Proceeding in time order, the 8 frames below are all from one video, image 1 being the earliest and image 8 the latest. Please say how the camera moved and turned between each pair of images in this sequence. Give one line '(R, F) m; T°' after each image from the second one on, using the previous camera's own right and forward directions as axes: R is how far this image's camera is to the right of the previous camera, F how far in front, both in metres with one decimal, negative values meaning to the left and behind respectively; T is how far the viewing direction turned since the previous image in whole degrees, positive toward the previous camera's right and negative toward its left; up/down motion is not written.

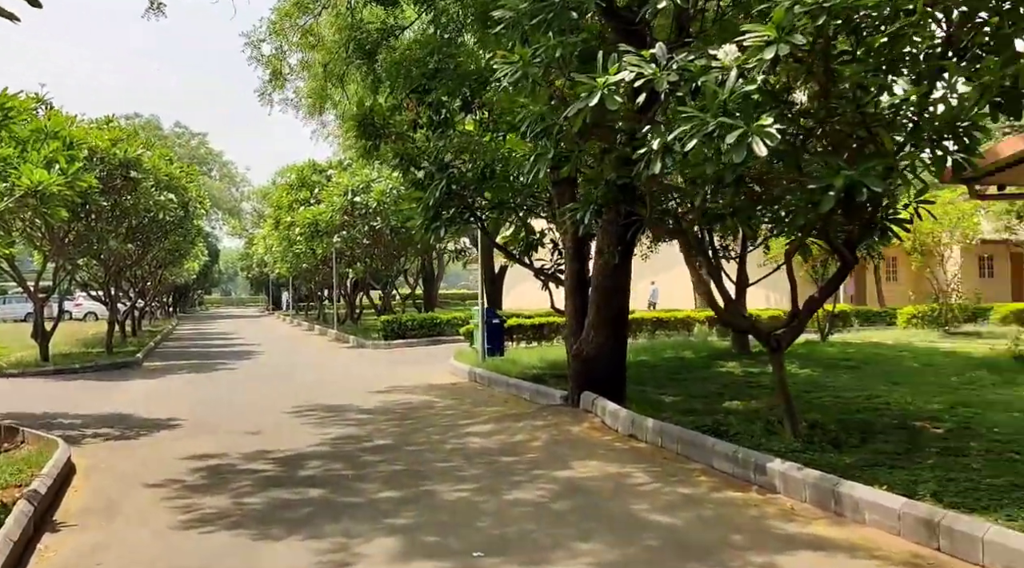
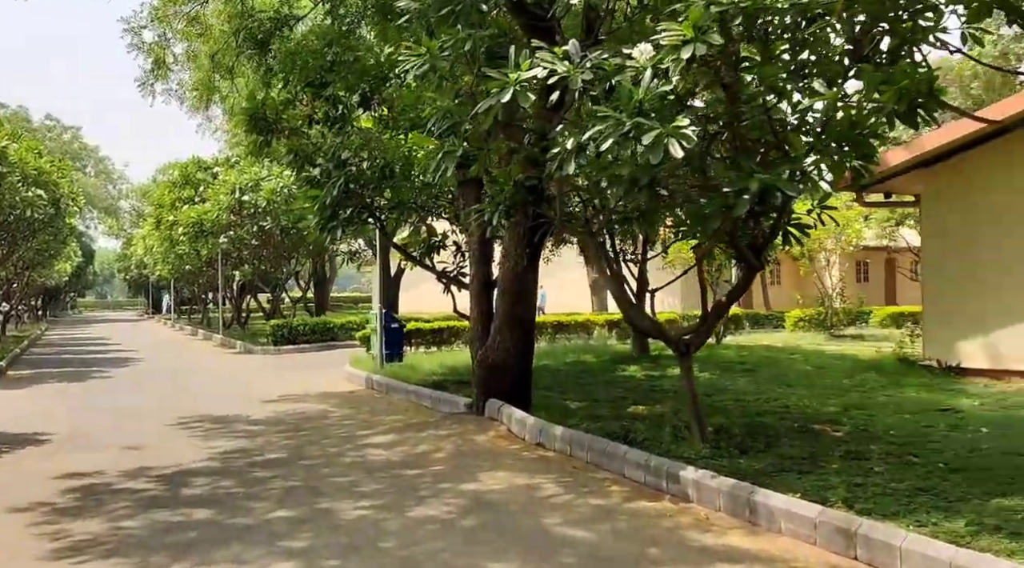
(-0.1, +0.3) m; +7°
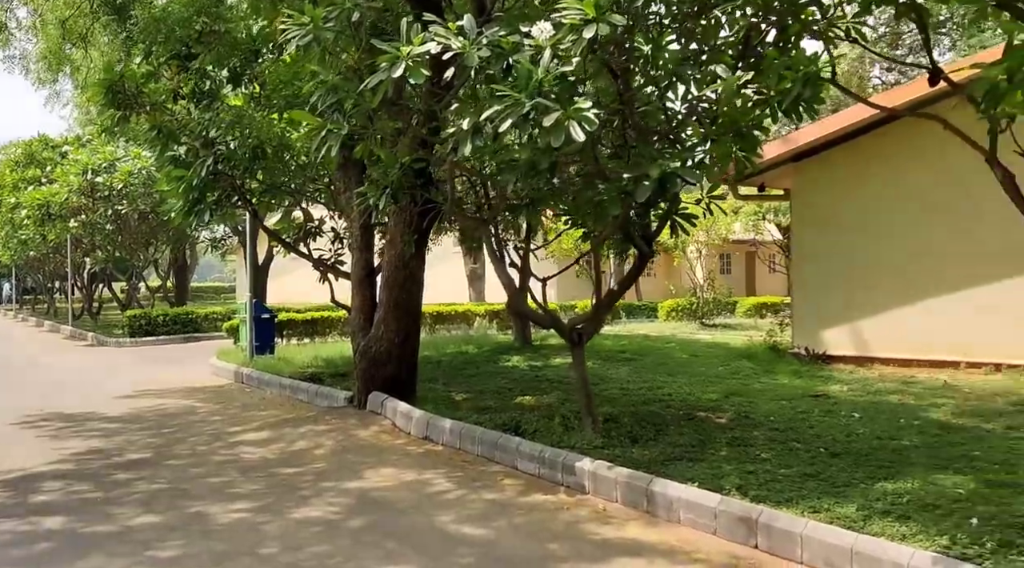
(-0.1, +0.2) m; +9°
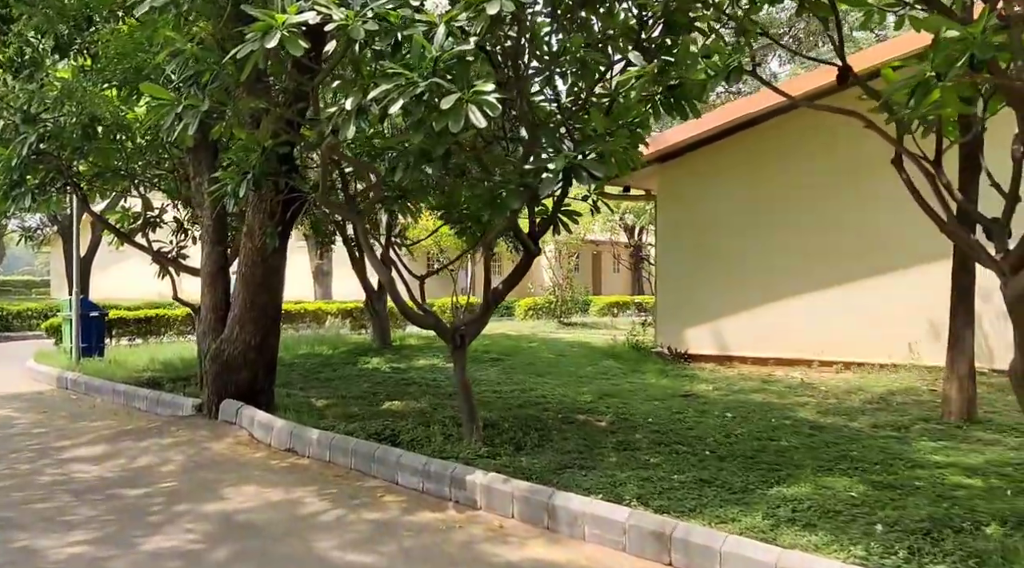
(-0.2, +0.4) m; +11°
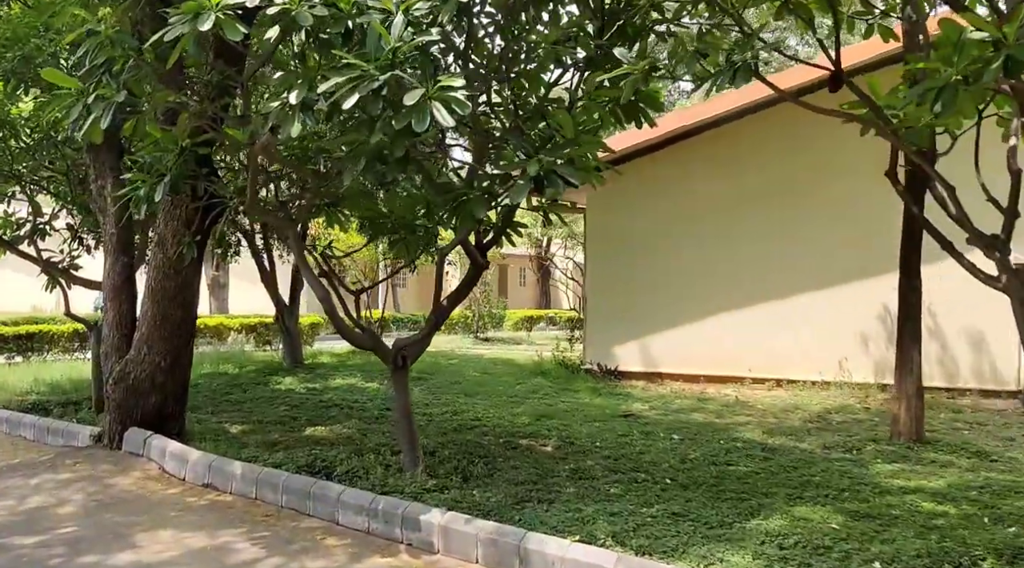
(-0.3, +0.4) m; +7°
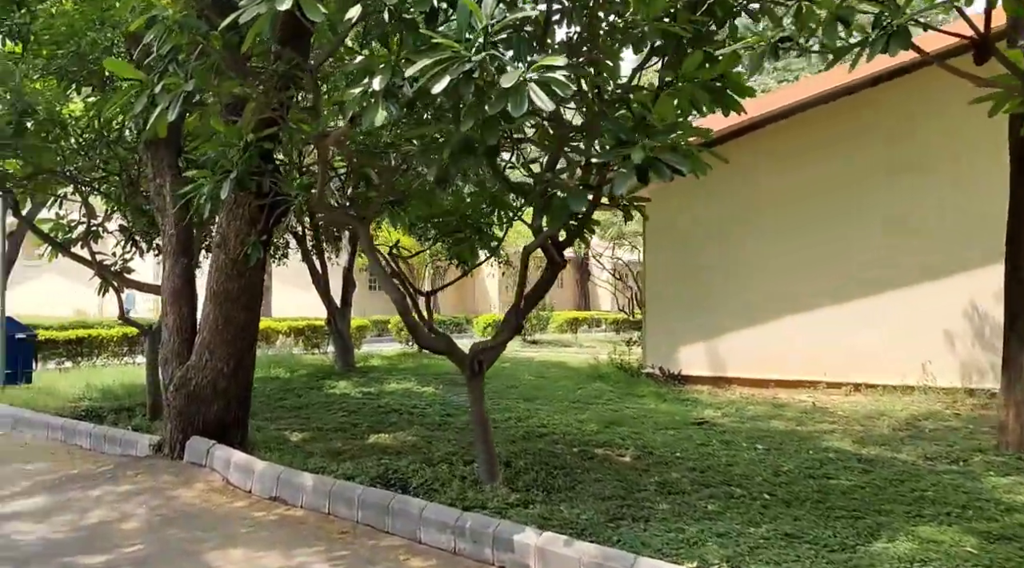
(-0.3, +0.3) m; -2°
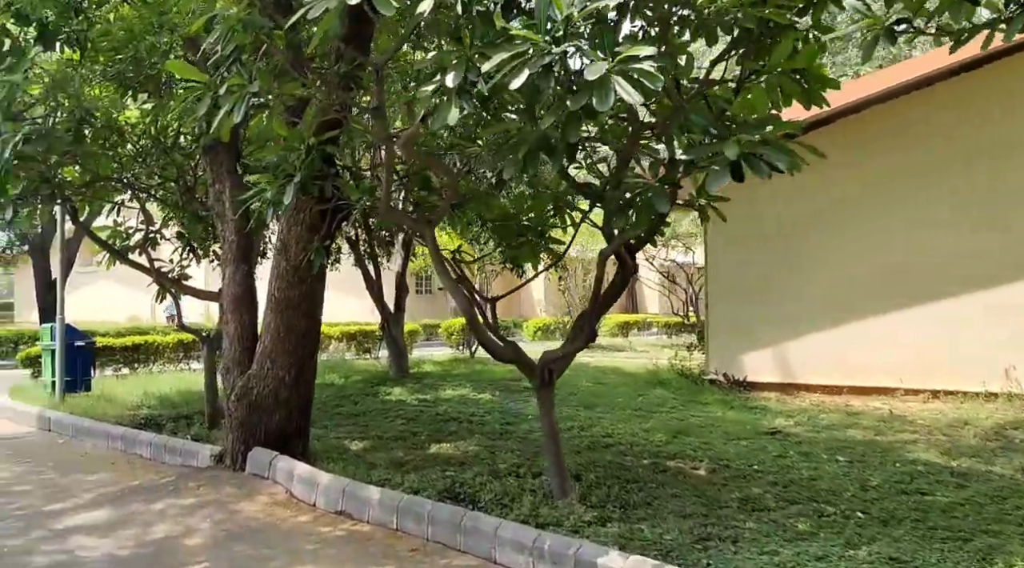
(-0.2, +0.2) m; -3°
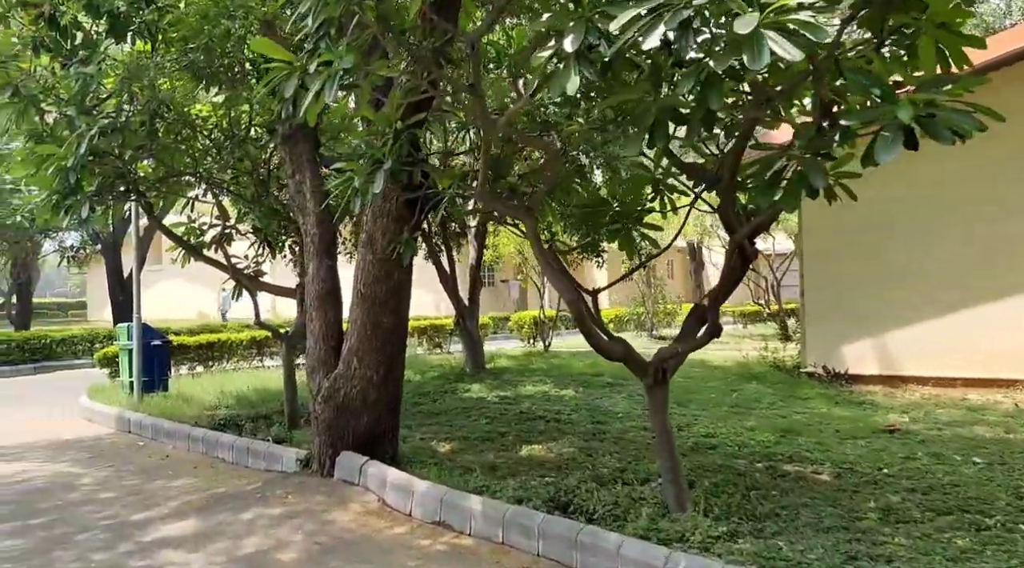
(-0.3, +0.4) m; -4°
